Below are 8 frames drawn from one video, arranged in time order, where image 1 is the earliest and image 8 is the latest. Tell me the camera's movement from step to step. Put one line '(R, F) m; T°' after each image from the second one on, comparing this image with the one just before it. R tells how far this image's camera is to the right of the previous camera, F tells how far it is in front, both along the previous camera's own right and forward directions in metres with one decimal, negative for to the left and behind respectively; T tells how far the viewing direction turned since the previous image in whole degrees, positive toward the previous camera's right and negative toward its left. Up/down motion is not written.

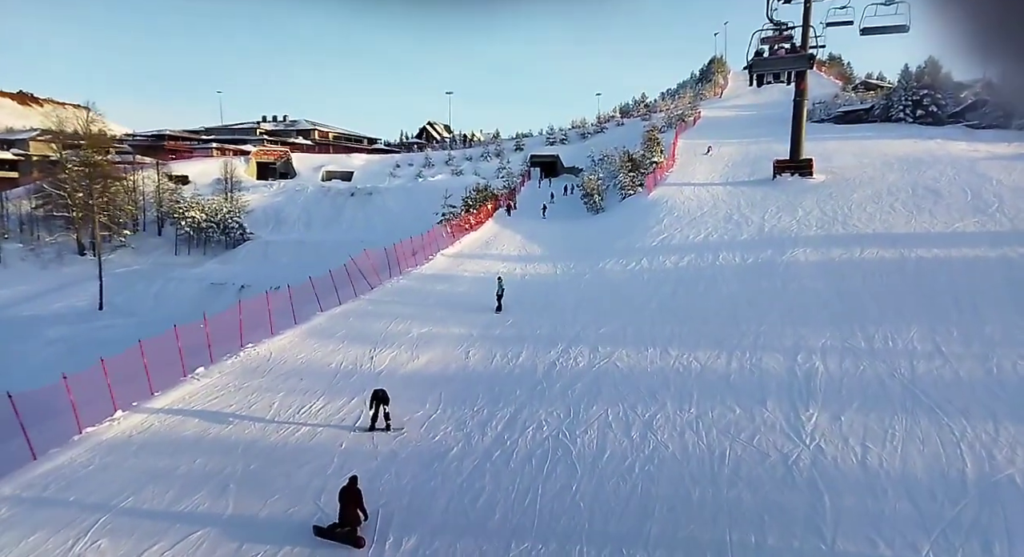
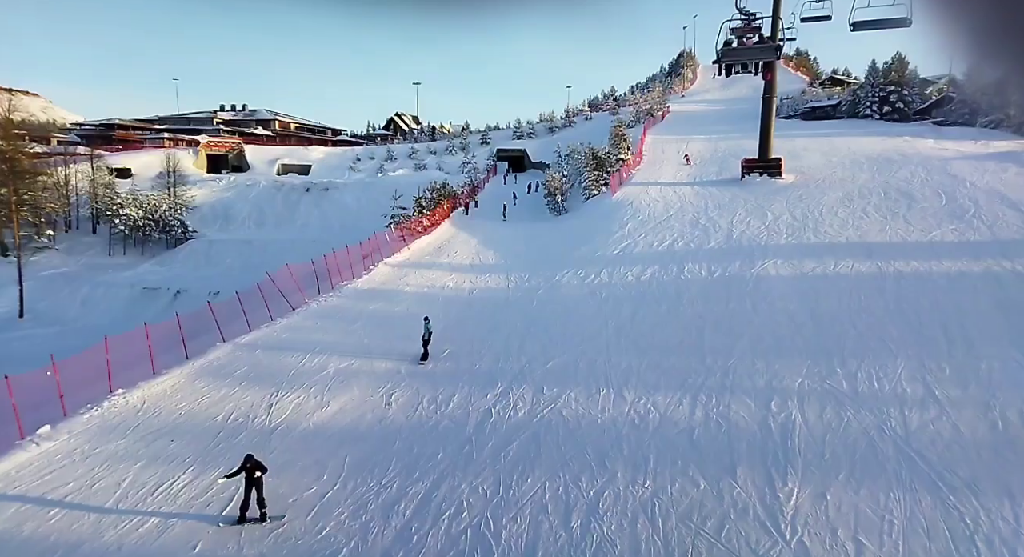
(+0.8, +1.6) m; +3°
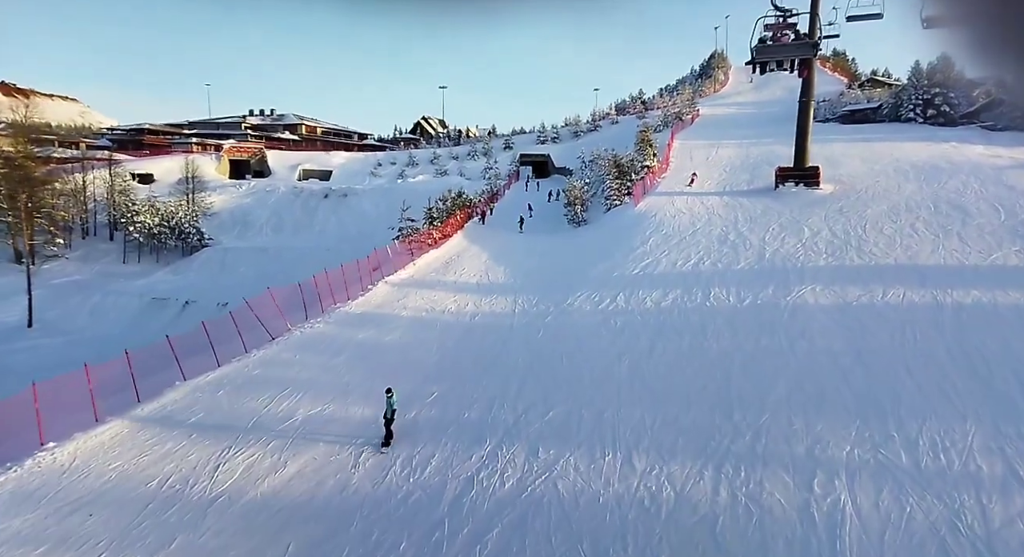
(+0.5, +1.3) m; -3°
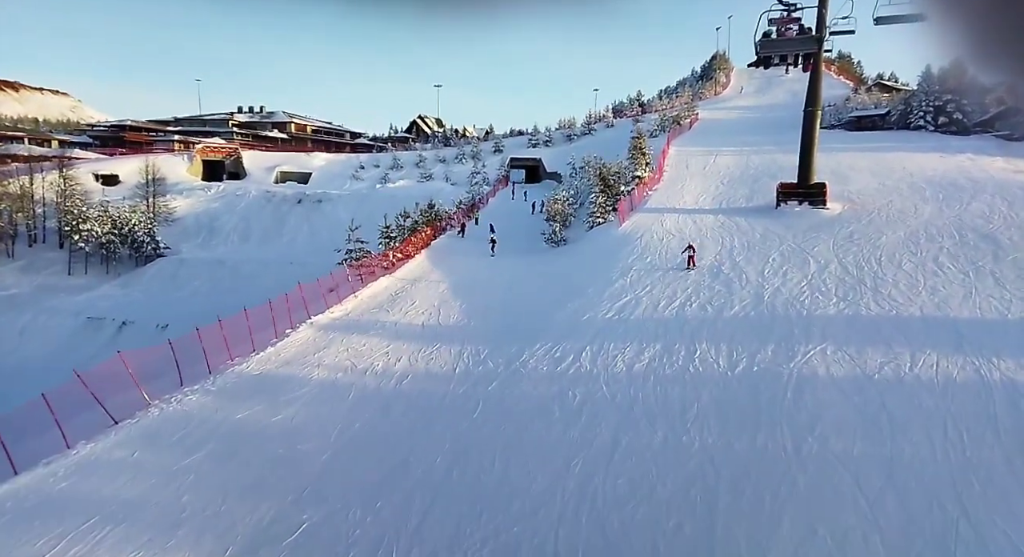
(+1.3, +2.7) m; 0°
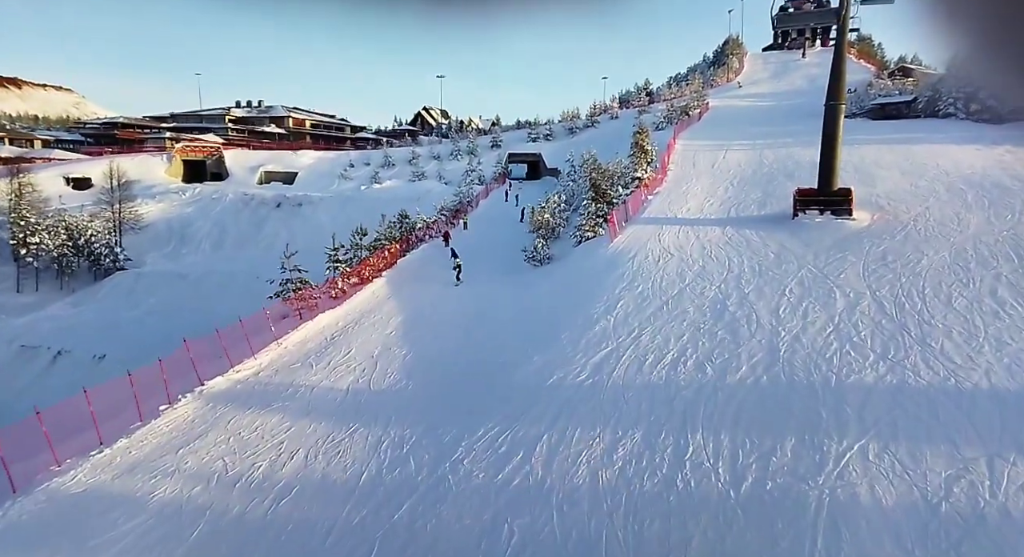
(+1.5, +3.0) m; -1°
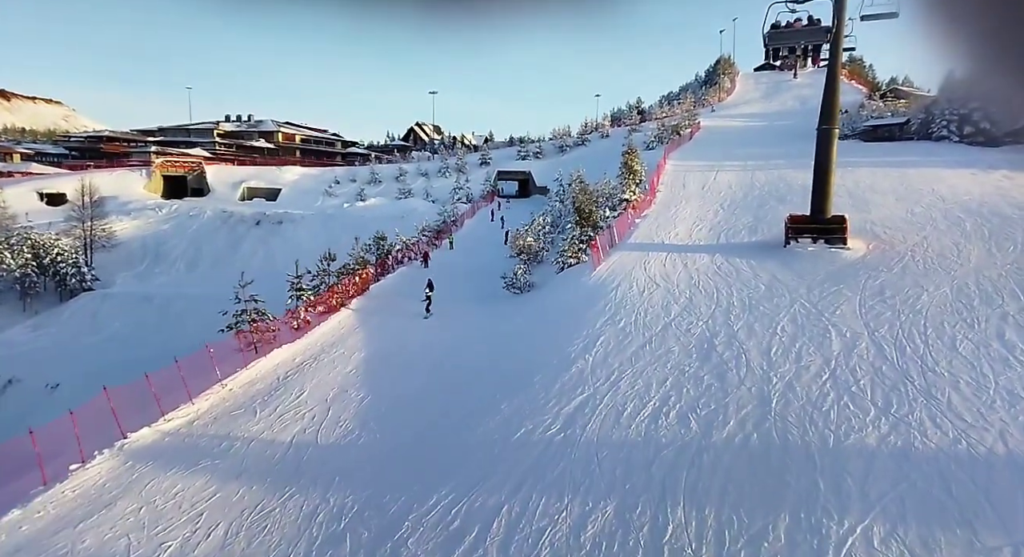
(+0.6, +1.1) m; +1°
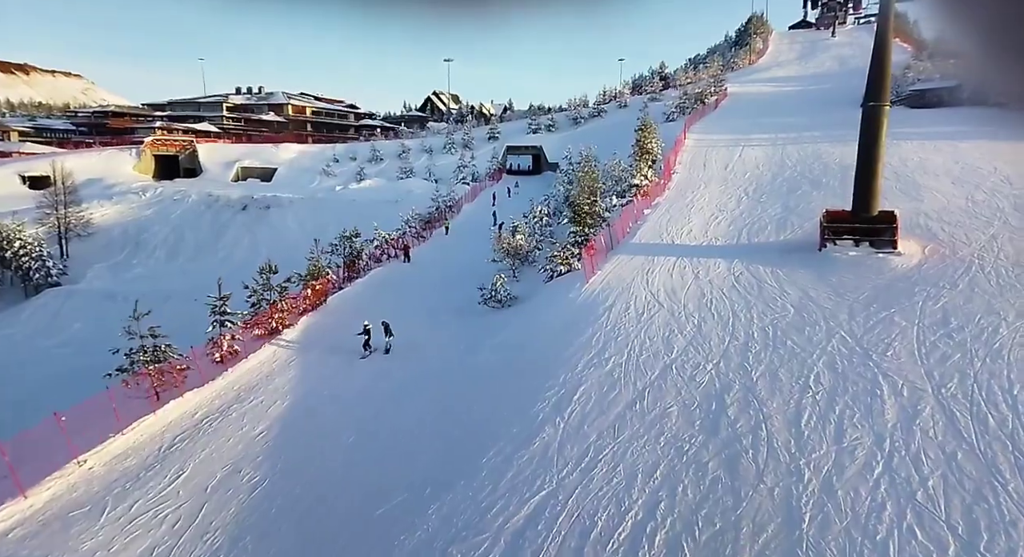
(+1.5, +3.1) m; -2°
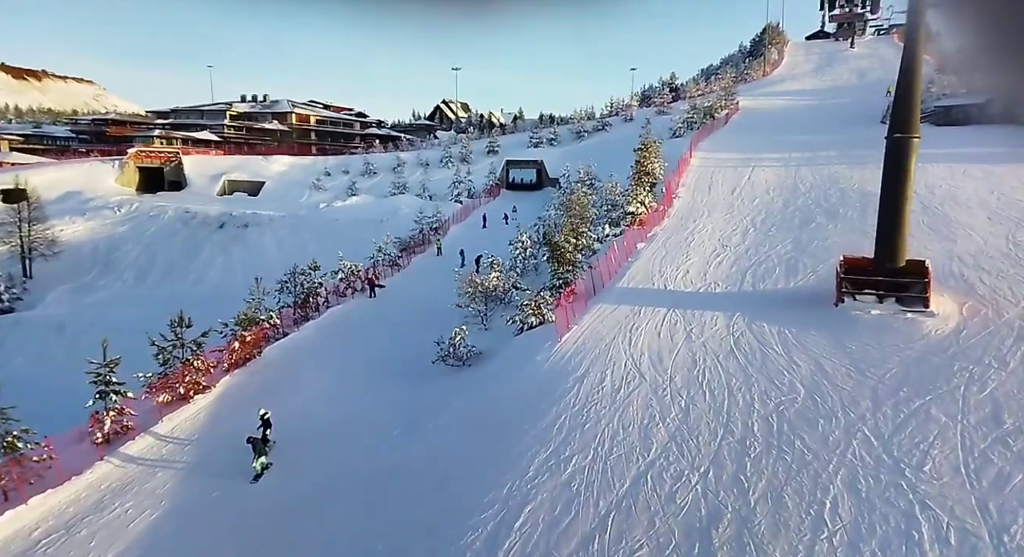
(+1.4, +2.4) m; -1°
